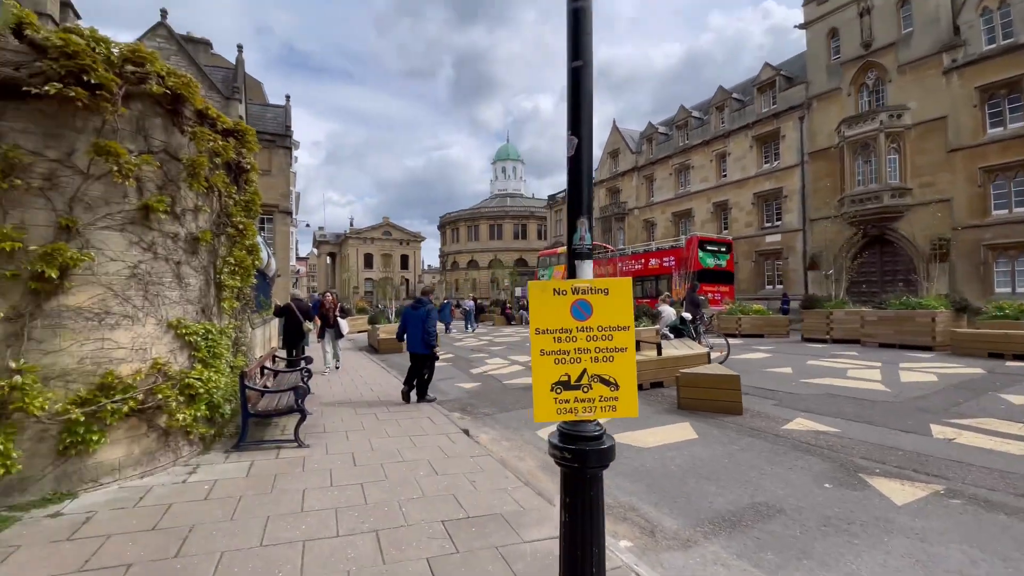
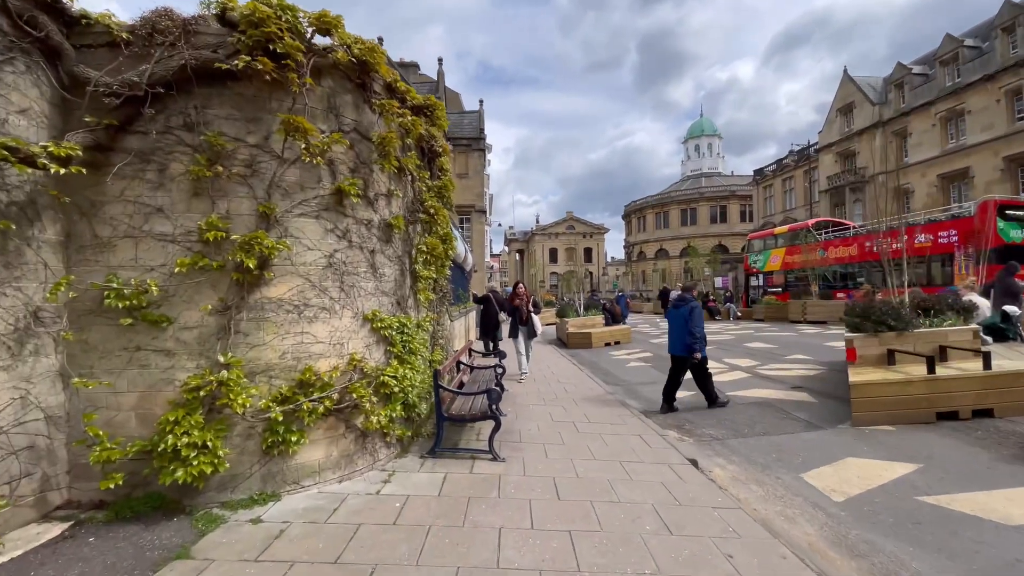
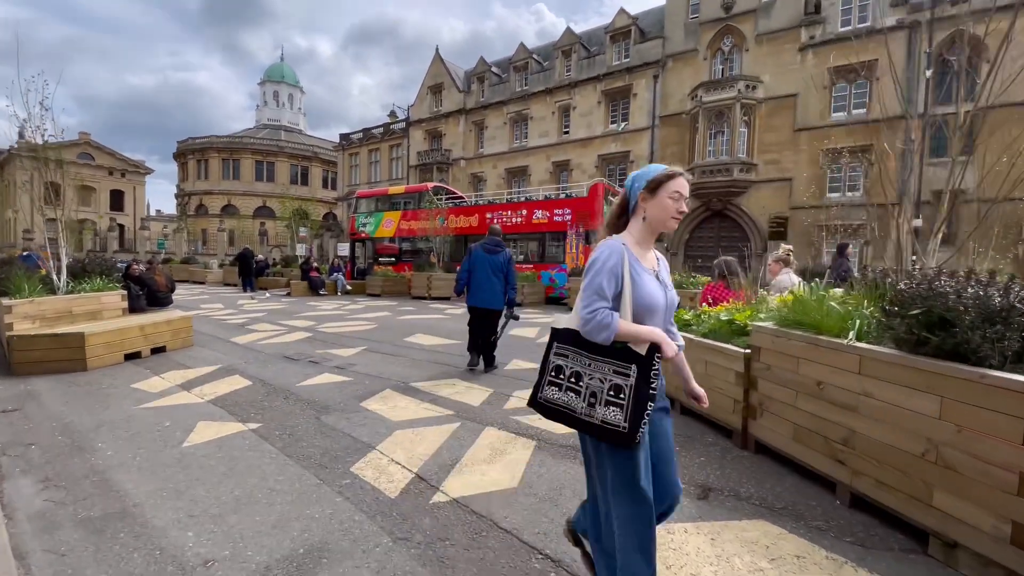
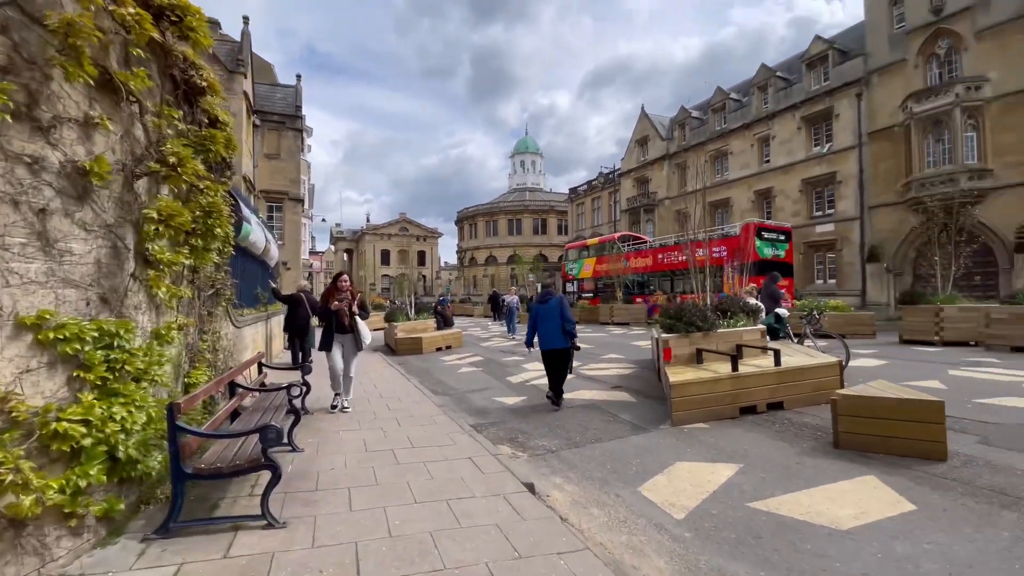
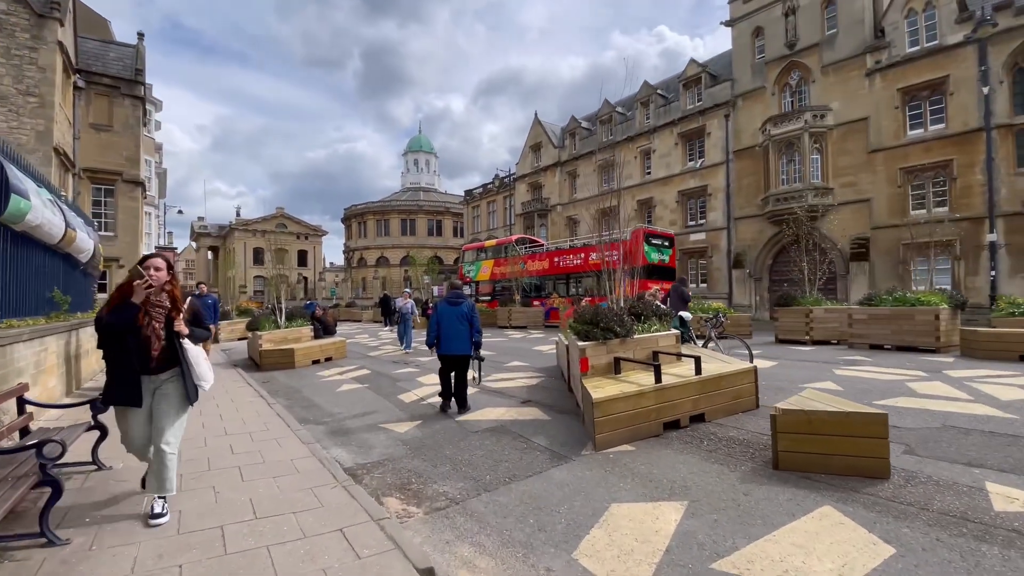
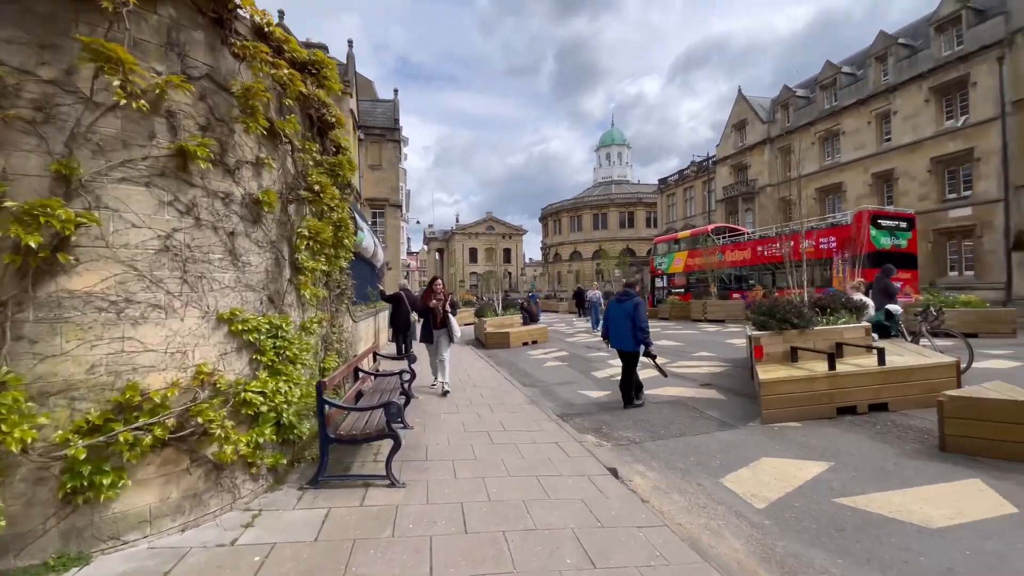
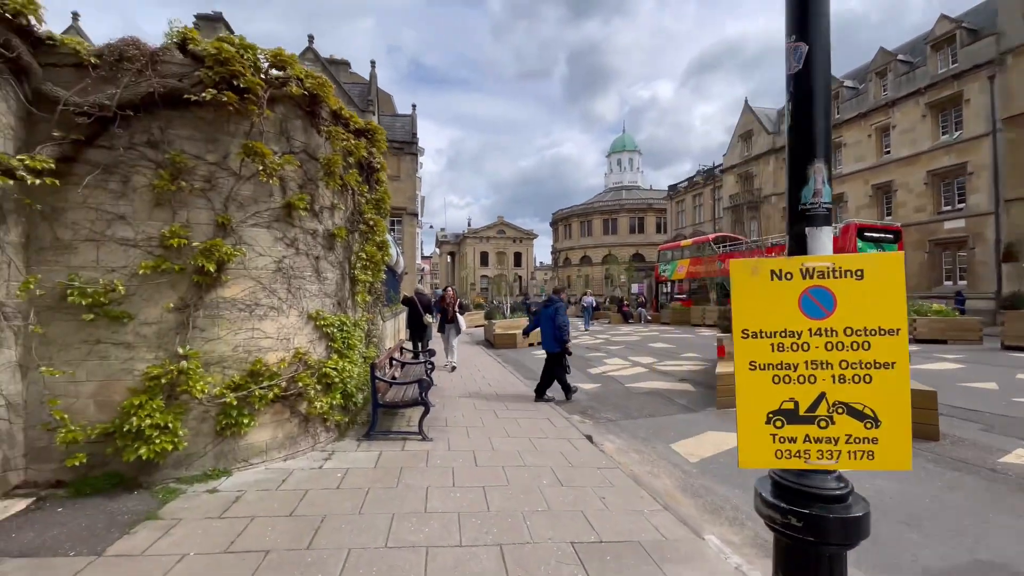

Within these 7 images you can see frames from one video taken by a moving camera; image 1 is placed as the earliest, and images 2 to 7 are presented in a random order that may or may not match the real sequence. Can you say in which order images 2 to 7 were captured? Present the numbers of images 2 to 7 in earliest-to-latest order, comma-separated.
7, 2, 6, 4, 5, 3
